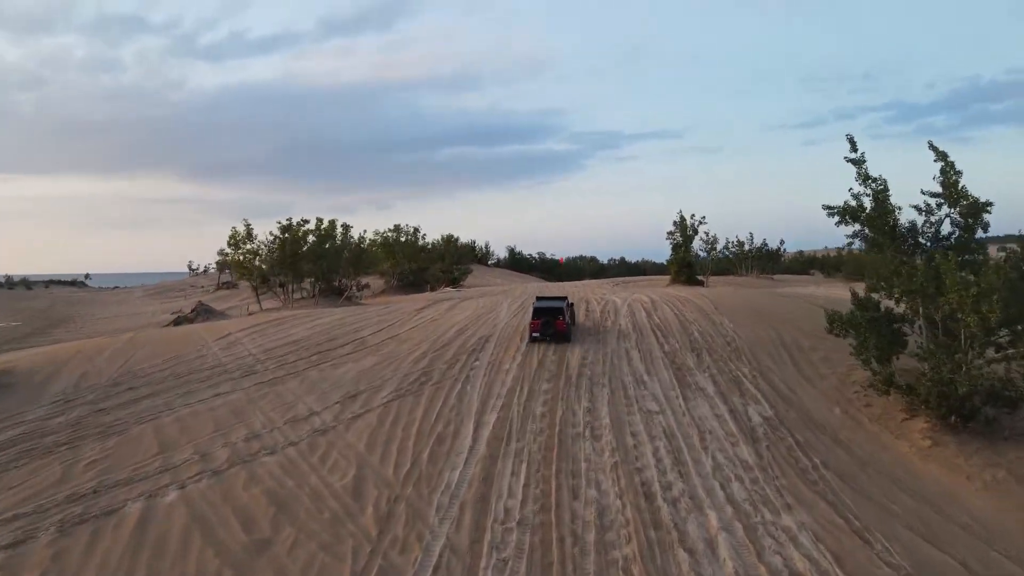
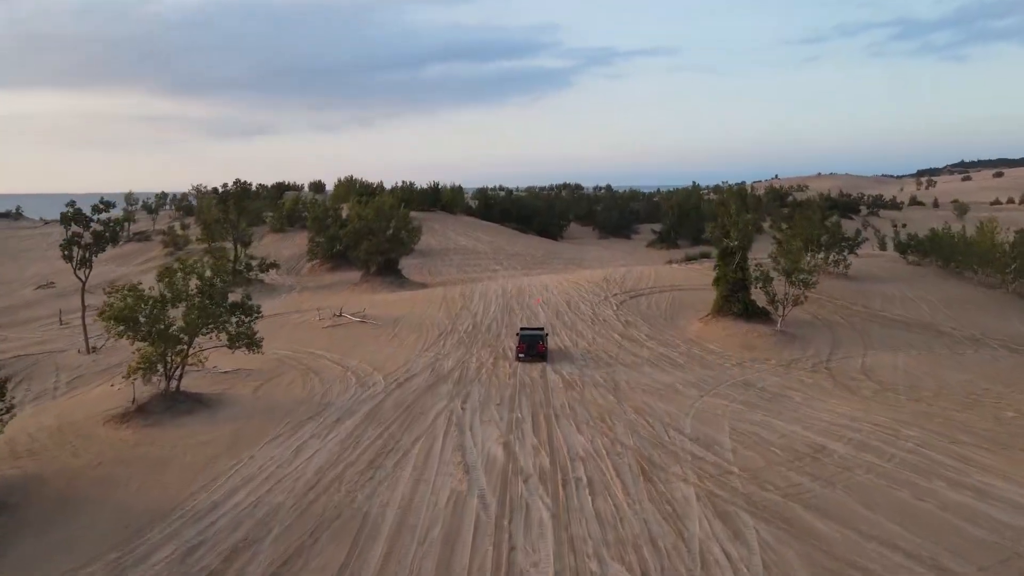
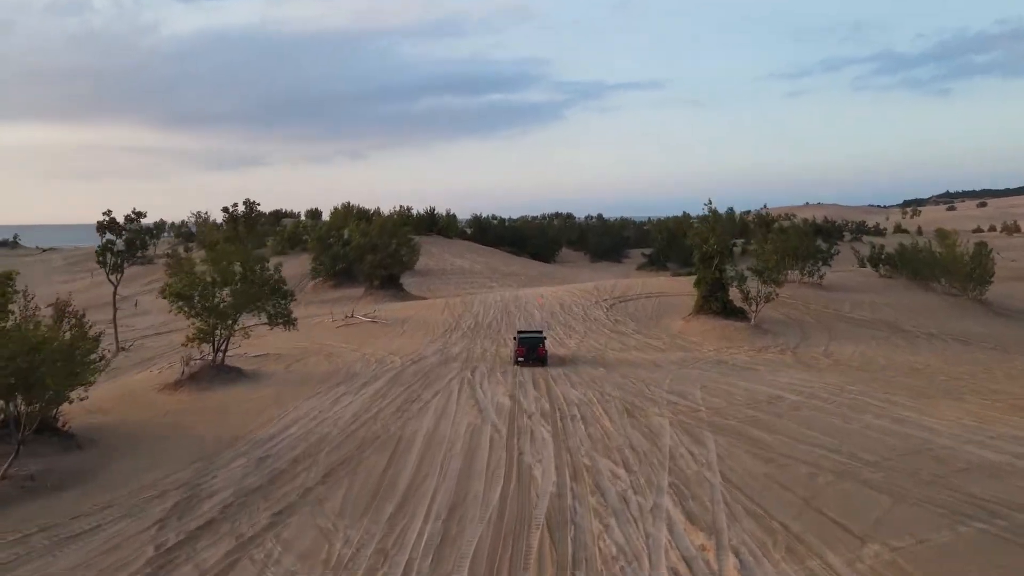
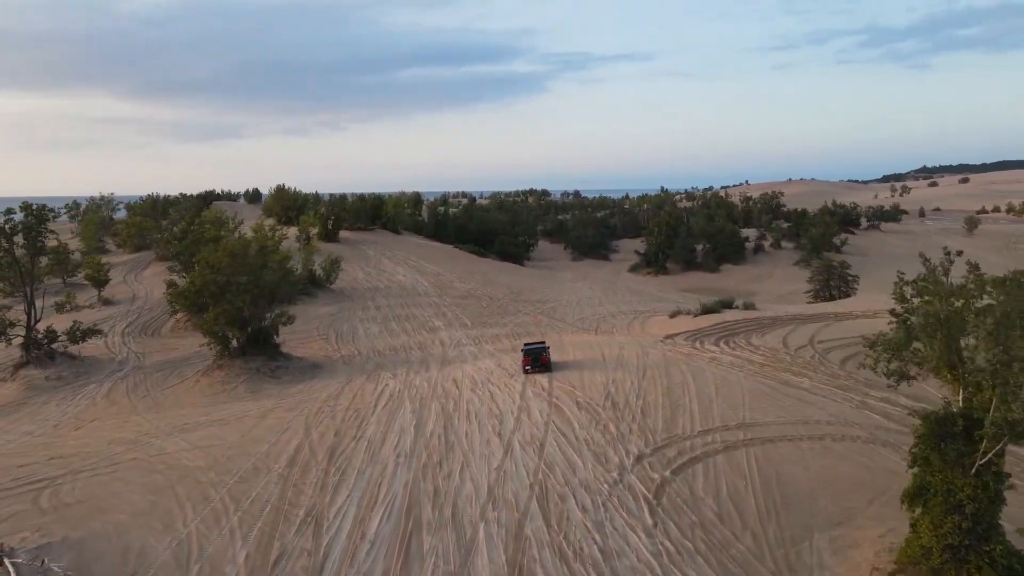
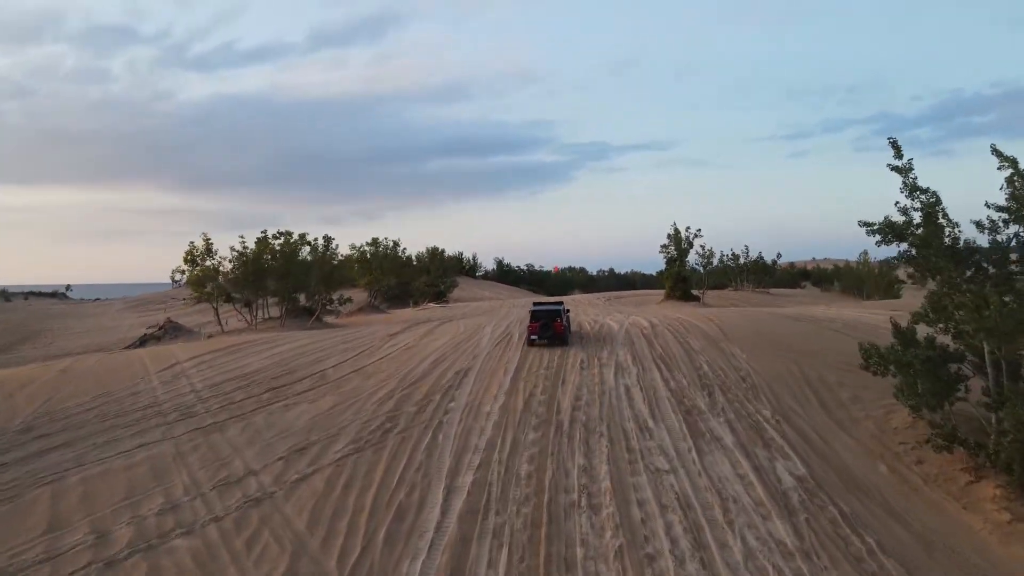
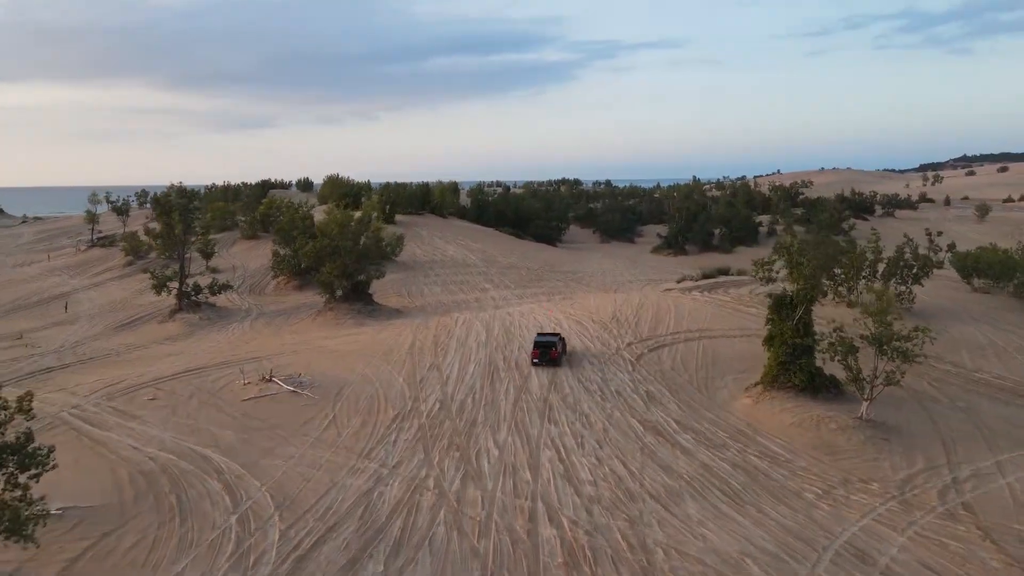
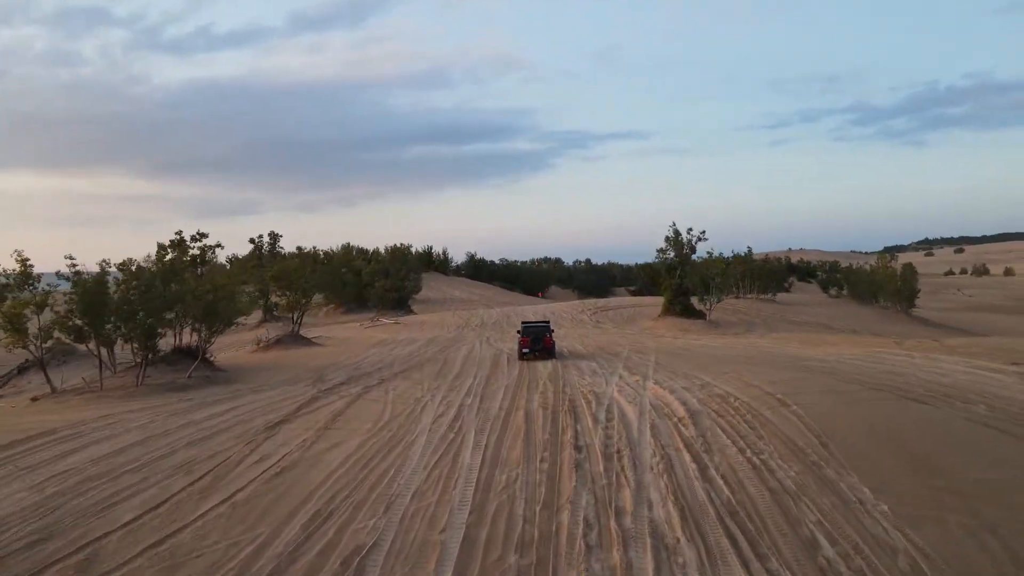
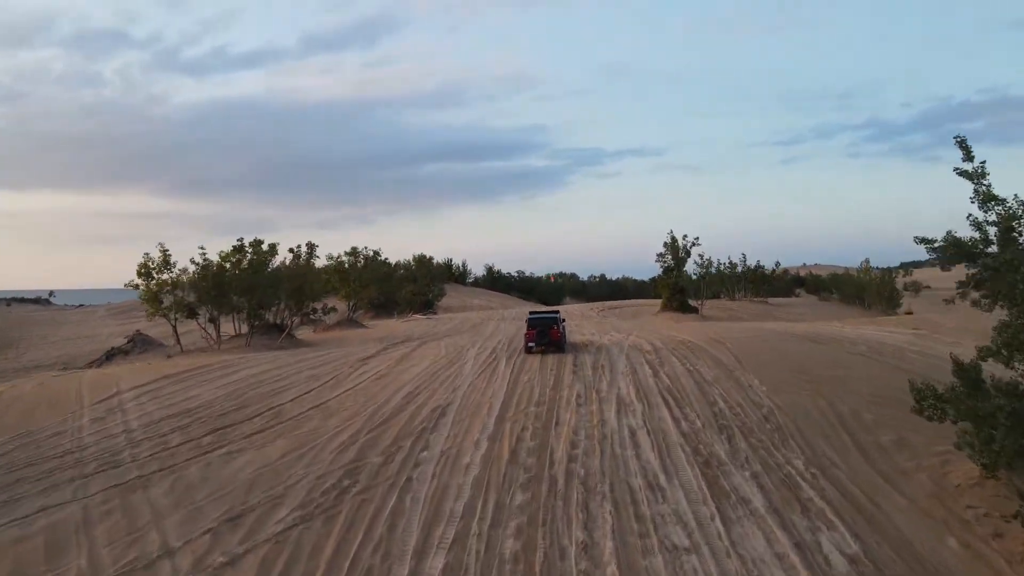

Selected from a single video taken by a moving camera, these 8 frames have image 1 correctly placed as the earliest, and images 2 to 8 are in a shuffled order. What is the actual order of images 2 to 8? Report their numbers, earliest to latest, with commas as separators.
5, 8, 7, 3, 2, 6, 4
